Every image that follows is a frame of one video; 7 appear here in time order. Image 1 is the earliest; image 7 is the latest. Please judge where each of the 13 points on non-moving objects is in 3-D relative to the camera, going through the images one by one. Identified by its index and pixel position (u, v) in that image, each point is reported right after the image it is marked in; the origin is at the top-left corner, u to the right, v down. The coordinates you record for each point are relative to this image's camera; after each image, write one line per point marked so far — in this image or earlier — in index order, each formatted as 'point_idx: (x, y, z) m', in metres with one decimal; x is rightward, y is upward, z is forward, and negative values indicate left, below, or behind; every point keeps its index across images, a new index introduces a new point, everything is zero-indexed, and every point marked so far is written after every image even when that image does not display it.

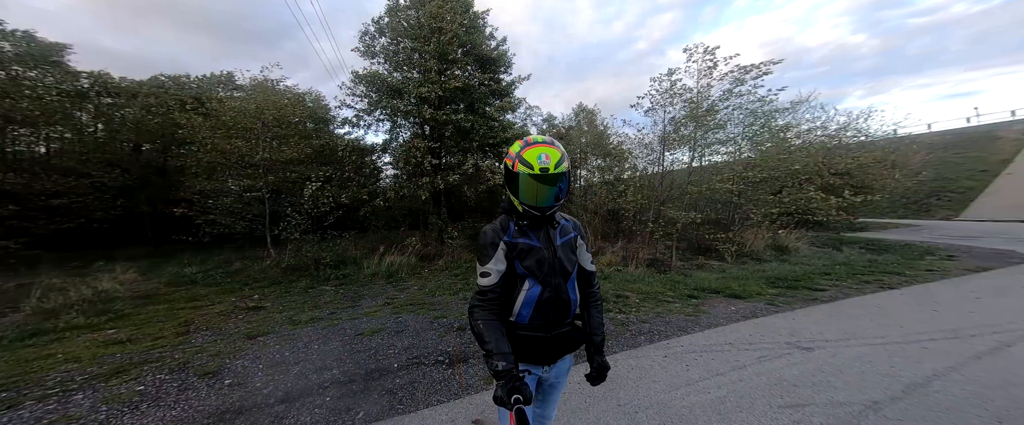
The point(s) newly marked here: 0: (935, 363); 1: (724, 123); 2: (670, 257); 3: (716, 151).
0: (+3.5, -1.2, +2.7) m
1: (+5.5, +2.3, +8.2) m
2: (+4.3, -1.2, +8.7) m
3: (+5.4, +1.7, +8.3) m
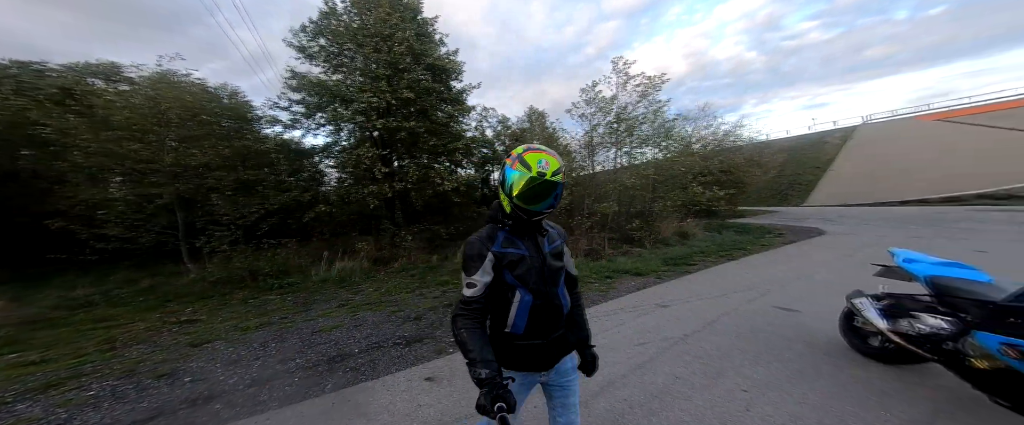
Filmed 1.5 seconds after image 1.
0: (+2.8, -1.2, +4.1) m
1: (+3.9, +2.5, +9.8) m
2: (+2.8, -1.1, +10.2) m
3: (+3.8, +1.8, +9.9) m
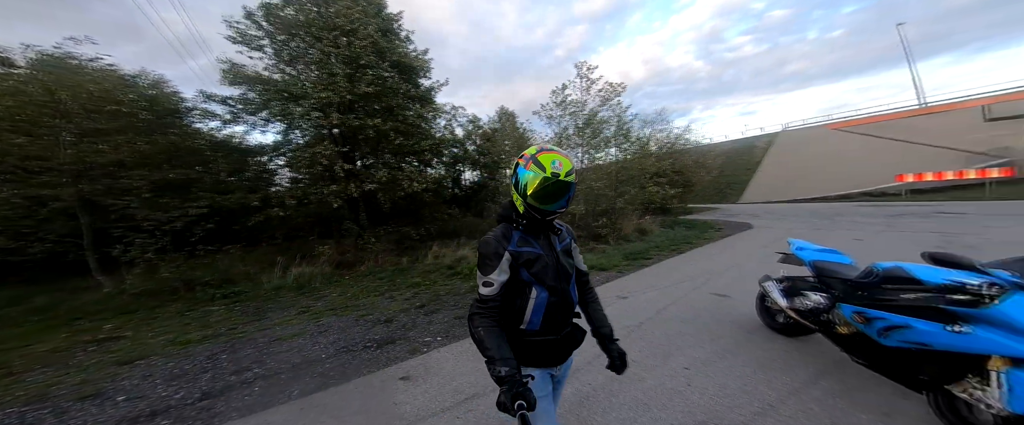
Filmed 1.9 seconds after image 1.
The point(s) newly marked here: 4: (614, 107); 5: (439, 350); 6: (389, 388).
0: (+2.4, -1.2, +4.6) m
1: (+2.9, +2.6, +10.3) m
2: (+1.8, -1.1, +10.6) m
3: (+2.8, +1.9, +10.4) m
4: (+3.4, +3.5, +10.5) m
5: (-0.9, -1.7, +3.7) m
6: (-1.1, -1.6, +2.8) m
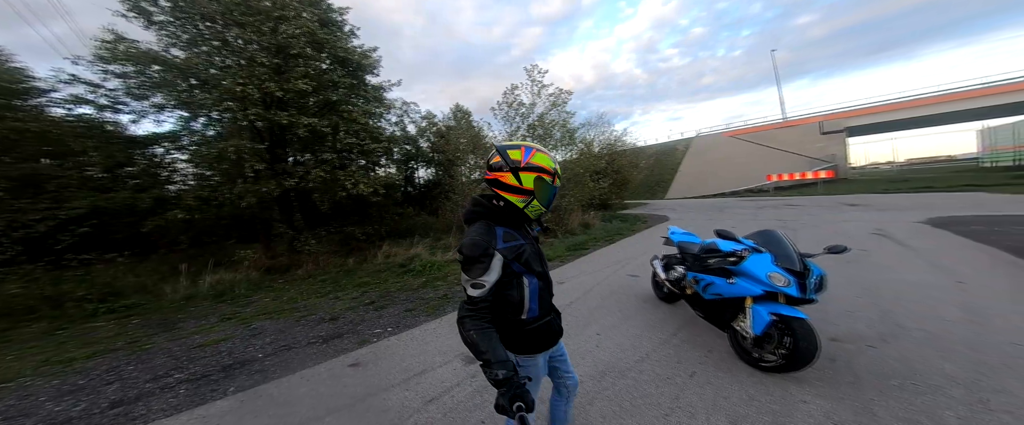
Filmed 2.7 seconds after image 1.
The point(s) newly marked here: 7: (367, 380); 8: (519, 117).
0: (+1.6, -1.1, +5.2) m
1: (+1.4, +2.8, +10.9) m
2: (+0.3, -0.9, +11.1) m
3: (+1.3, +2.1, +11.0) m
4: (+1.9, +3.7, +11.1) m
5: (-1.6, -1.6, +3.9) m
6: (-1.7, -1.5, +3.0) m
7: (-1.3, -1.5, +2.9) m
8: (+0.3, +3.3, +10.8) m
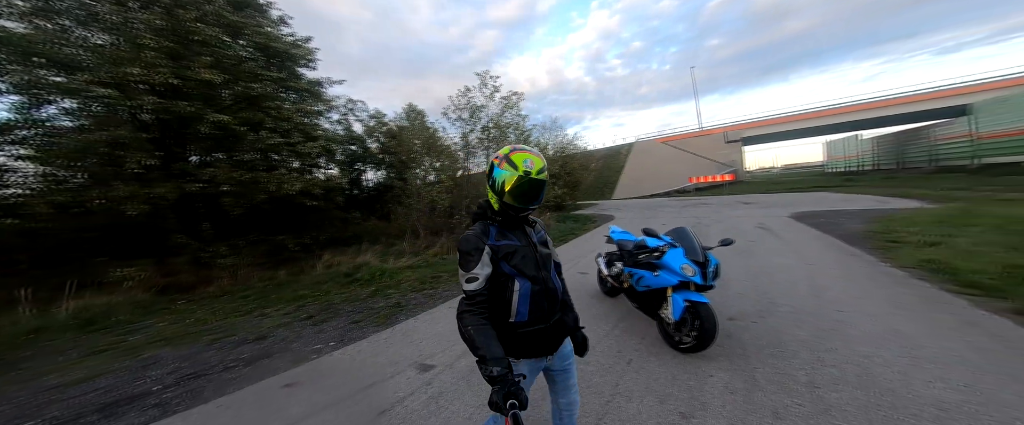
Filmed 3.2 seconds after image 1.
0: (+0.9, -1.1, +5.4) m
1: (-0.1, +2.7, +11.1) m
2: (-1.1, -1.0, +11.1) m
3: (-0.2, +2.0, +11.2) m
4: (+0.3, +3.6, +11.4) m
5: (-2.2, -1.7, +3.8) m
6: (-2.1, -1.6, +2.9) m
7: (-1.7, -1.5, +2.8) m
8: (-1.2, +3.2, +10.8) m
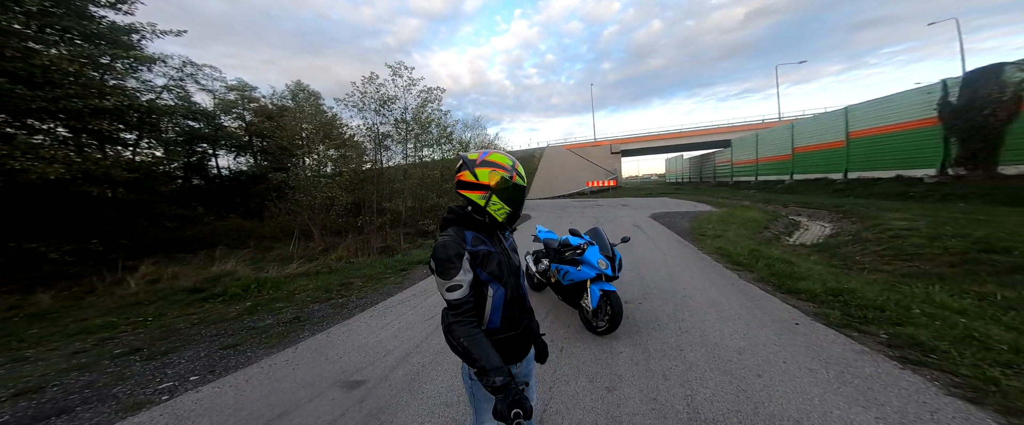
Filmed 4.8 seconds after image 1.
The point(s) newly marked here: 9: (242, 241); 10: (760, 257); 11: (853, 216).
0: (-0.1, -1.1, +5.7) m
1: (-2.9, +2.8, +10.7) m
2: (-4.0, -0.9, +10.5) m
3: (-3.1, +2.1, +10.8) m
4: (-2.6, +3.7, +11.1) m
5: (-2.4, -1.7, +3.2) m
6: (-2.1, -1.6, +2.4) m
7: (-1.7, -1.6, +2.4) m
8: (-3.9, +3.3, +10.1) m
9: (-12.0, -1.3, +14.0) m
10: (+7.3, -1.3, +9.5) m
11: (+12.5, -0.1, +12.0) m
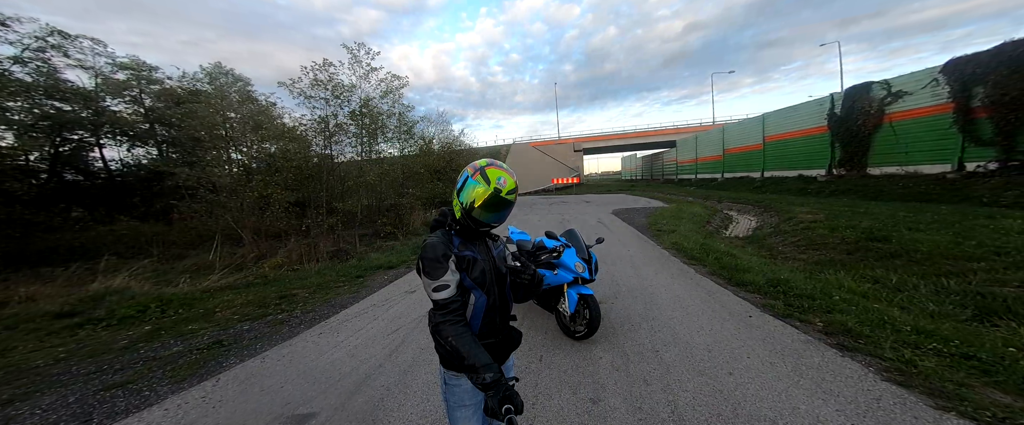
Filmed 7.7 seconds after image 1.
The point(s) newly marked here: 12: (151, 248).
0: (-0.6, -1.1, +5.2) m
1: (-4.0, +2.8, +9.7) m
2: (-5.0, -0.9, +9.3) m
3: (-4.2, +2.1, +9.7) m
4: (-3.8, +3.7, +10.1) m
5: (-2.4, -1.8, +2.3) m
6: (-2.0, -1.7, +1.6) m
7: (-1.6, -1.7, +1.7) m
8: (-4.9, +3.3, +8.9) m
9: (-13.5, -1.3, +11.7) m
10: (+6.3, -1.2, +10.0) m
11: (+11.1, +0.1, +13.2) m
12: (-12.9, -1.2, +11.6) m
